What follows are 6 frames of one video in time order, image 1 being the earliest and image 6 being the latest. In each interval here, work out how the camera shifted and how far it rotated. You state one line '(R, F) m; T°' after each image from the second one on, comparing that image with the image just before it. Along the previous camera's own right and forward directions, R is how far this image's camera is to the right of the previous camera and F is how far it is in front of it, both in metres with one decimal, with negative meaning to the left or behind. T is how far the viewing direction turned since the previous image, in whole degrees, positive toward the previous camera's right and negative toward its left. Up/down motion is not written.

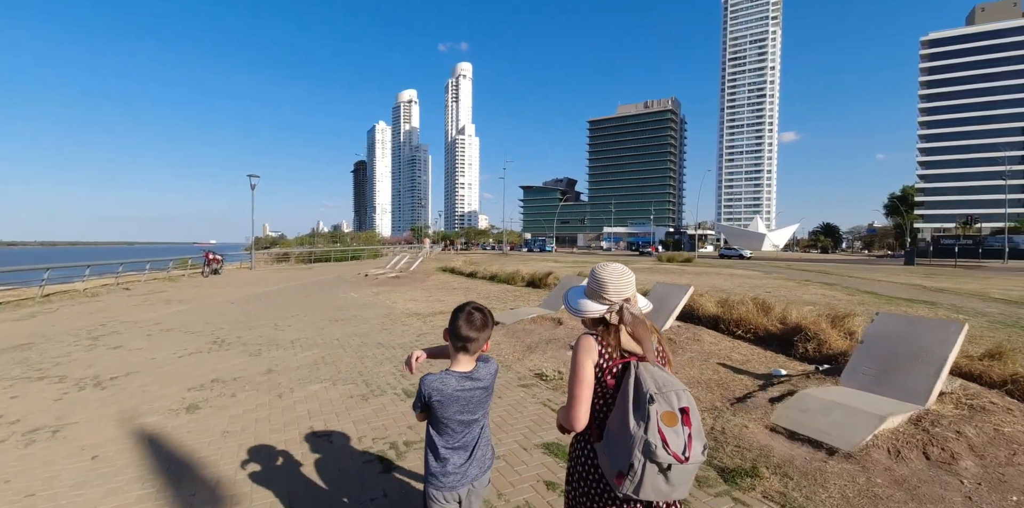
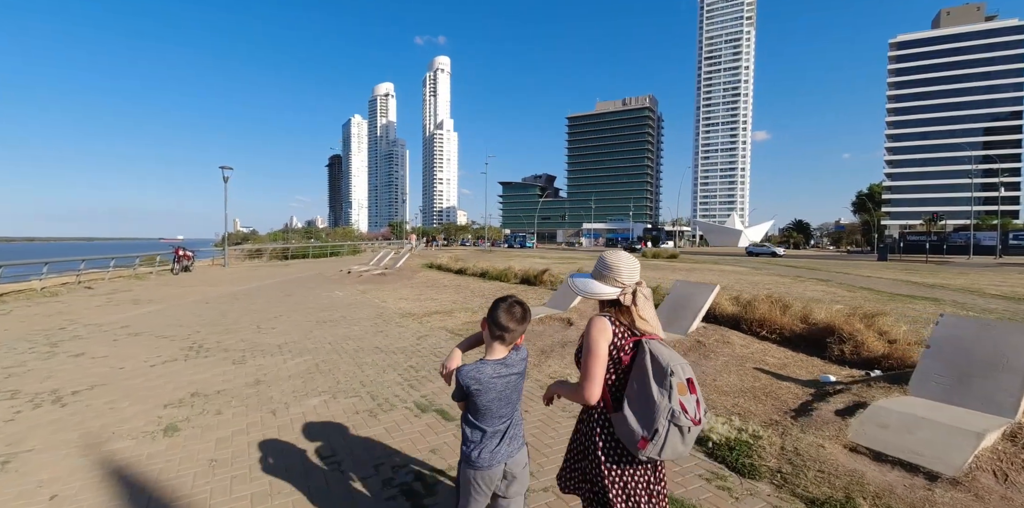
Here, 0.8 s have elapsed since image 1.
(-0.5, +0.5) m; +3°
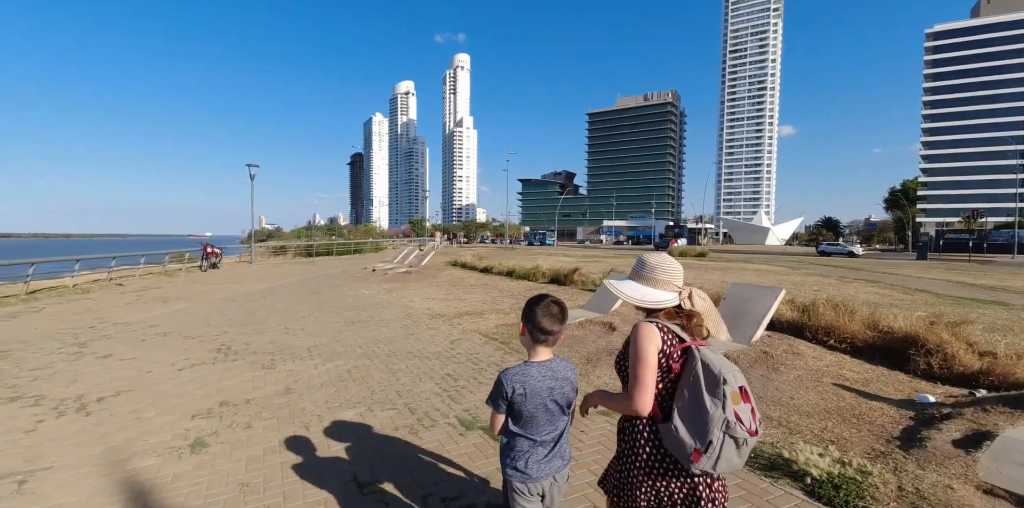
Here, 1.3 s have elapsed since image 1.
(-0.3, +0.4) m; -2°
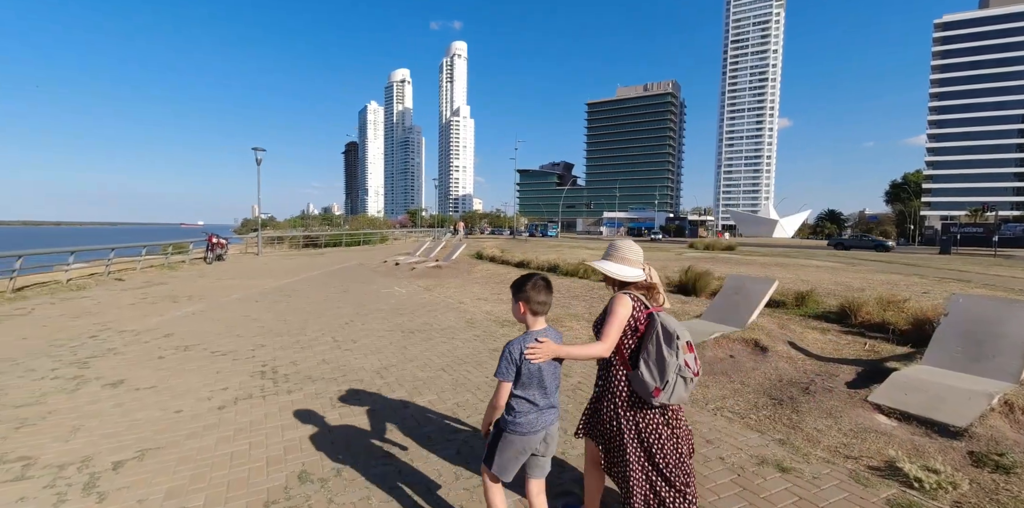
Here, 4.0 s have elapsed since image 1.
(-1.6, +1.5) m; +1°
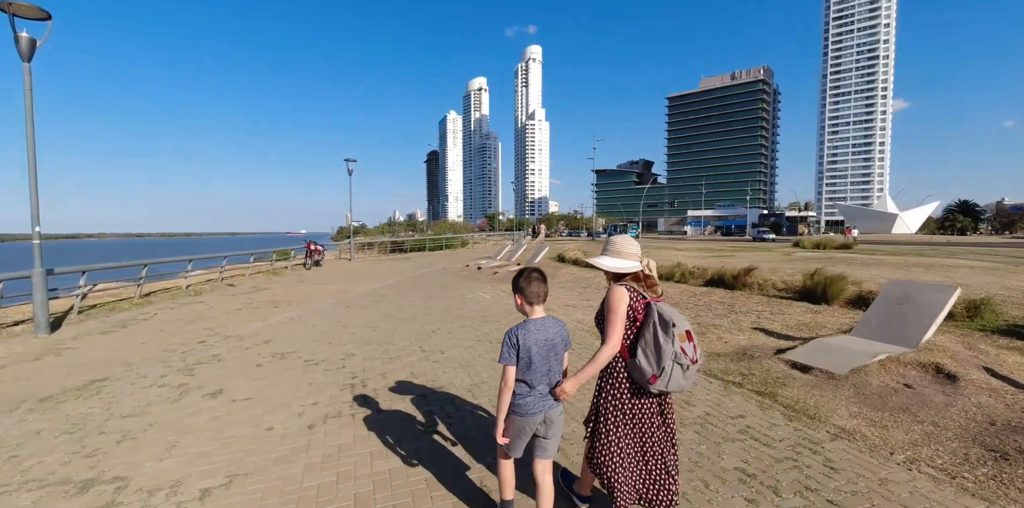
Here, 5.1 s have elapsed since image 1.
(-0.3, +0.6) m; -10°
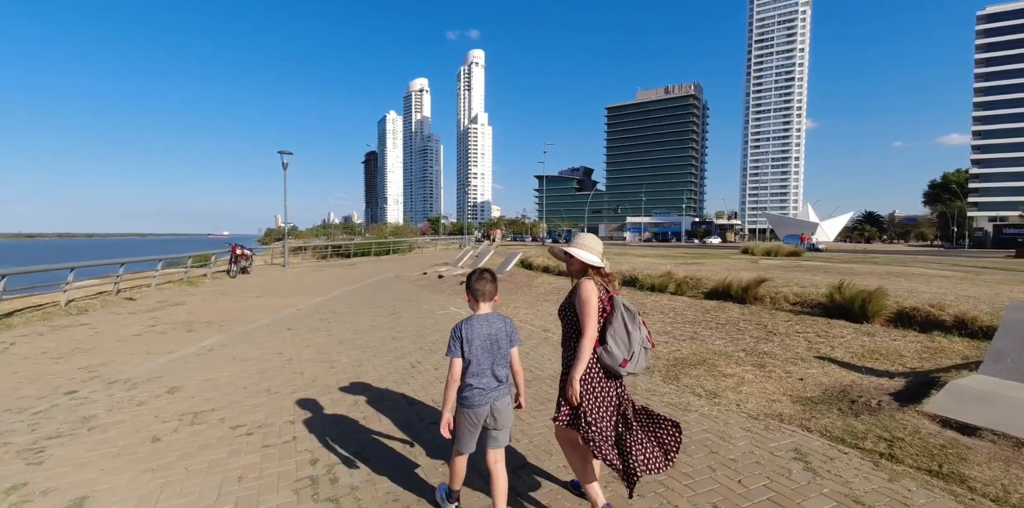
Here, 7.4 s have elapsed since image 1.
(-0.9, +1.7) m; +8°
